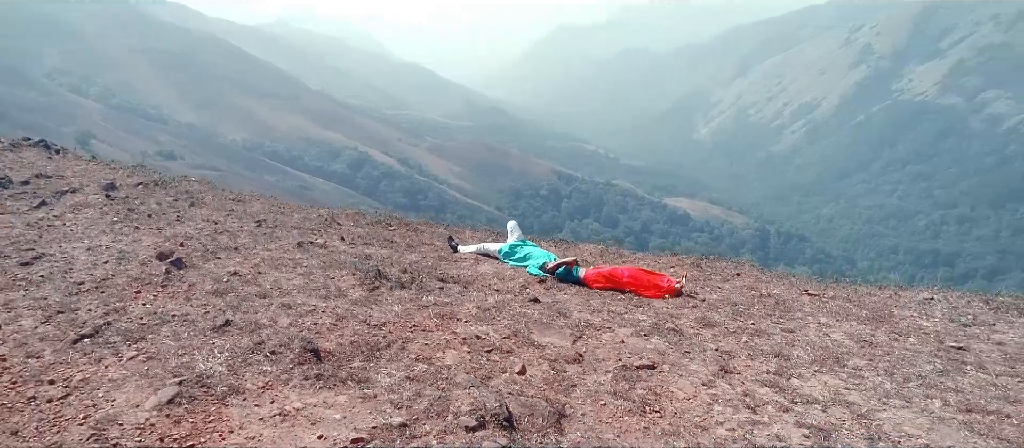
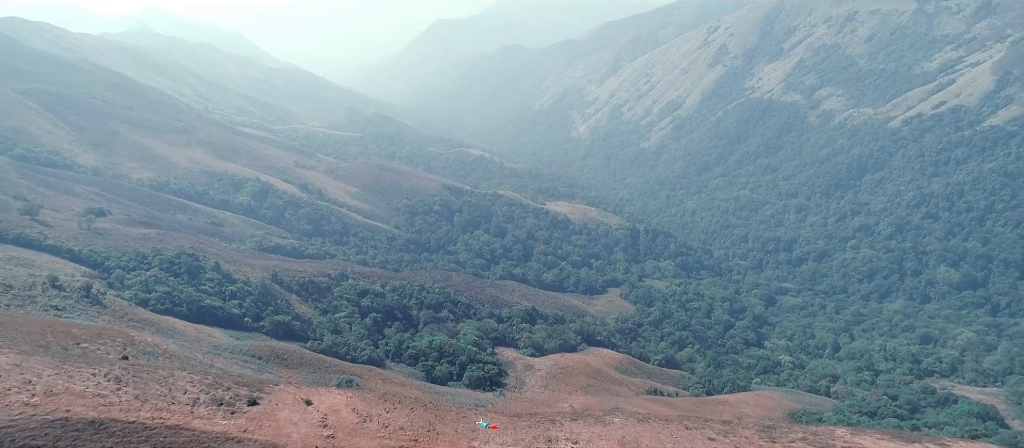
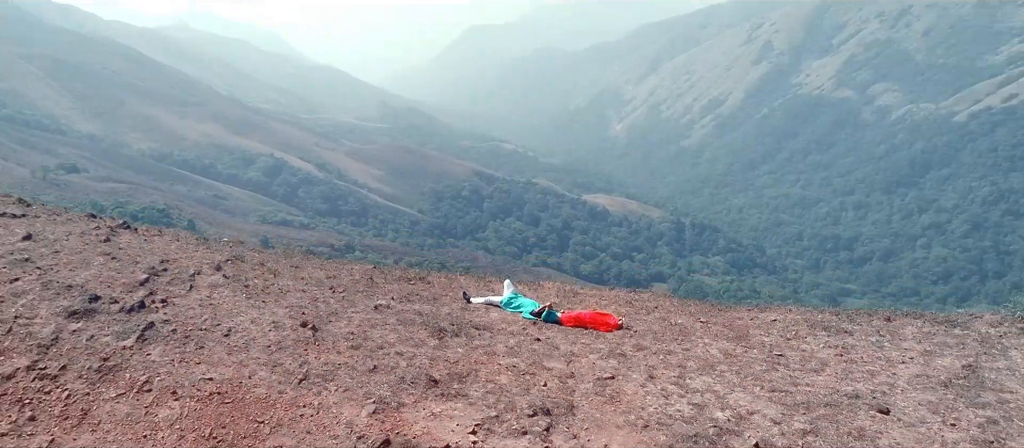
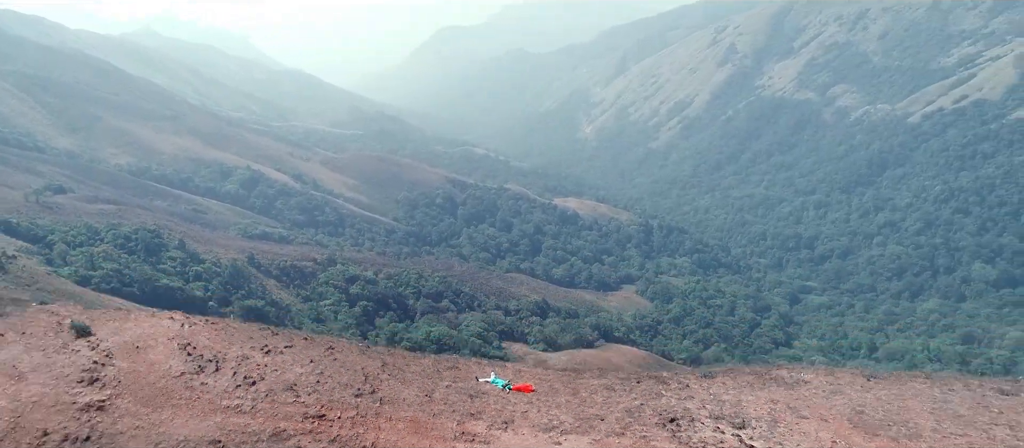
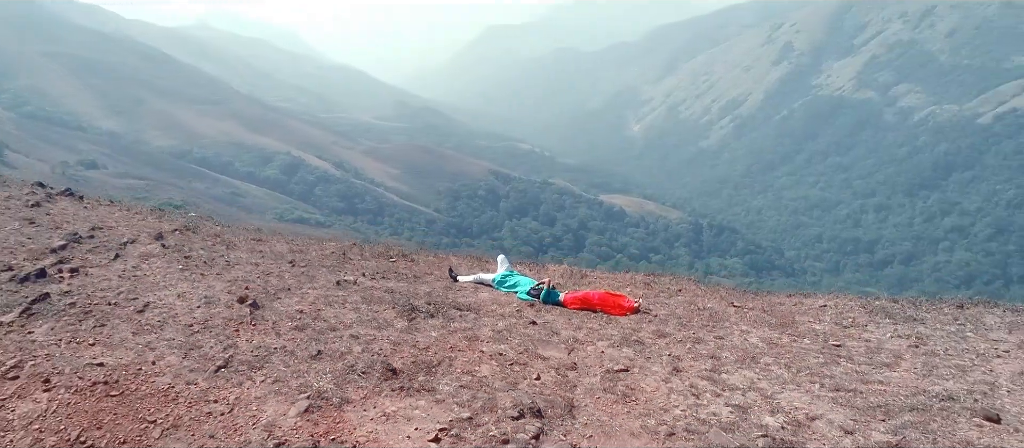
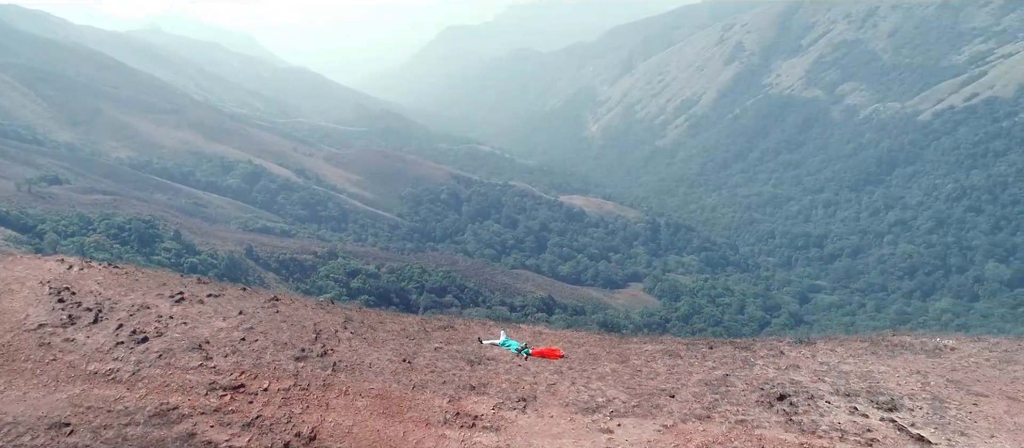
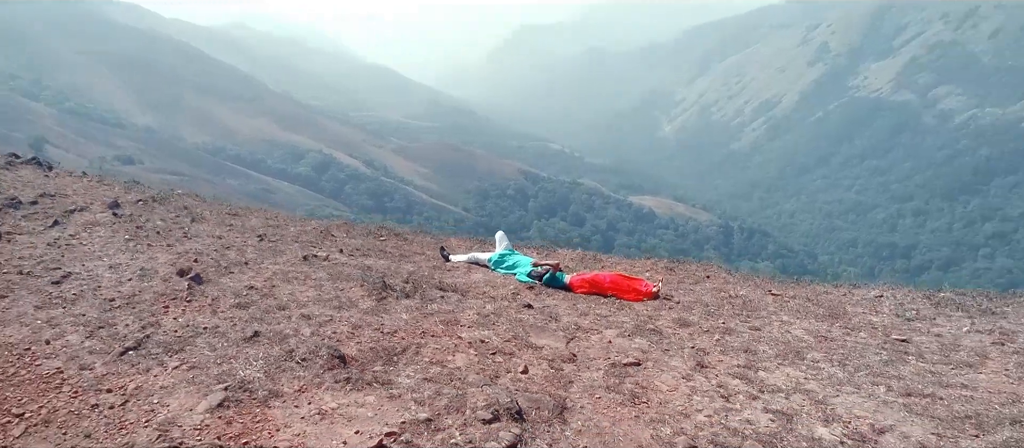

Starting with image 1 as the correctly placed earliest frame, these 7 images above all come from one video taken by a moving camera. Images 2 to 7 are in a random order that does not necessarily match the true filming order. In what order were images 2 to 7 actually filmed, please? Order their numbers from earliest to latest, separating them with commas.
7, 5, 3, 6, 4, 2
